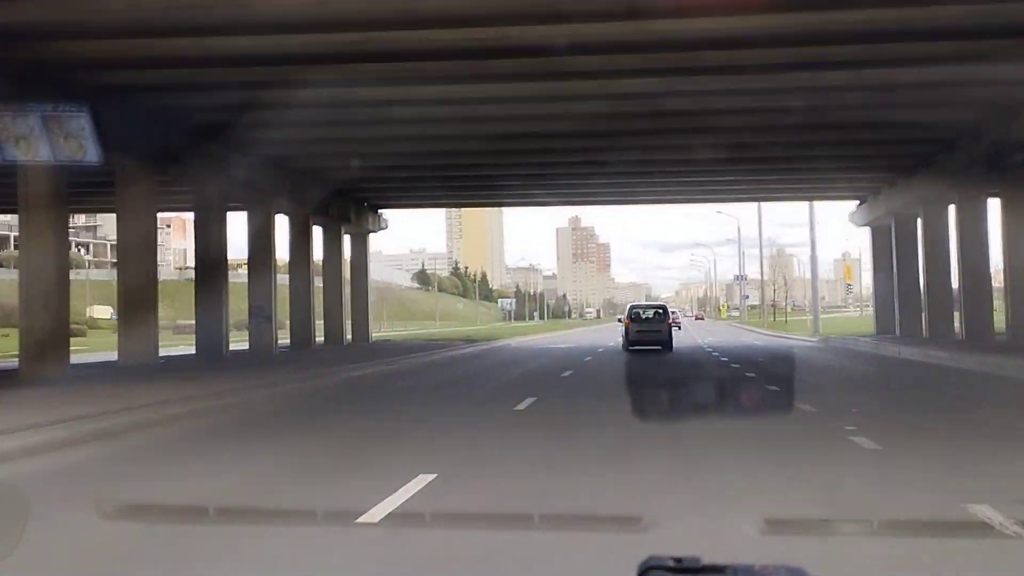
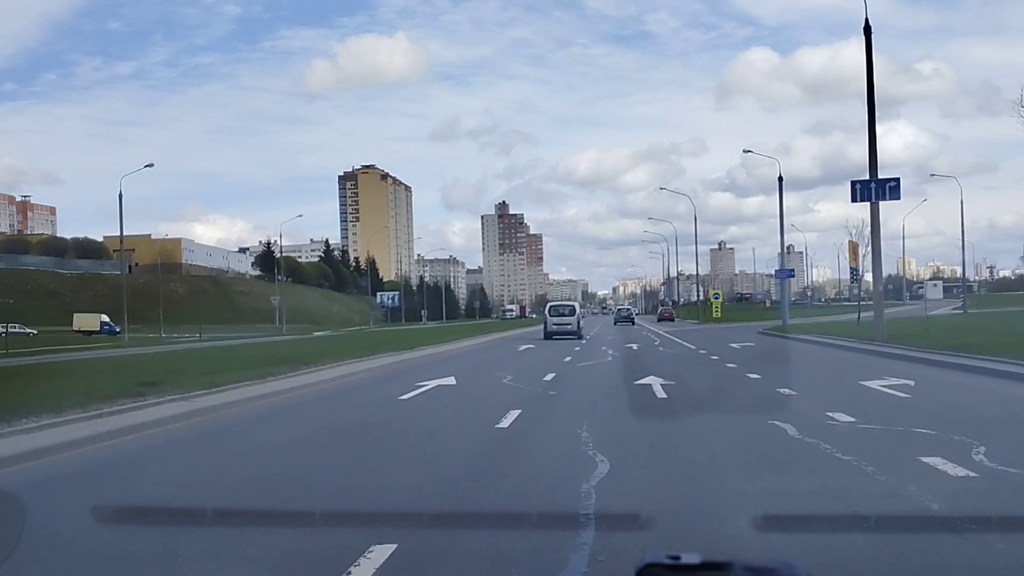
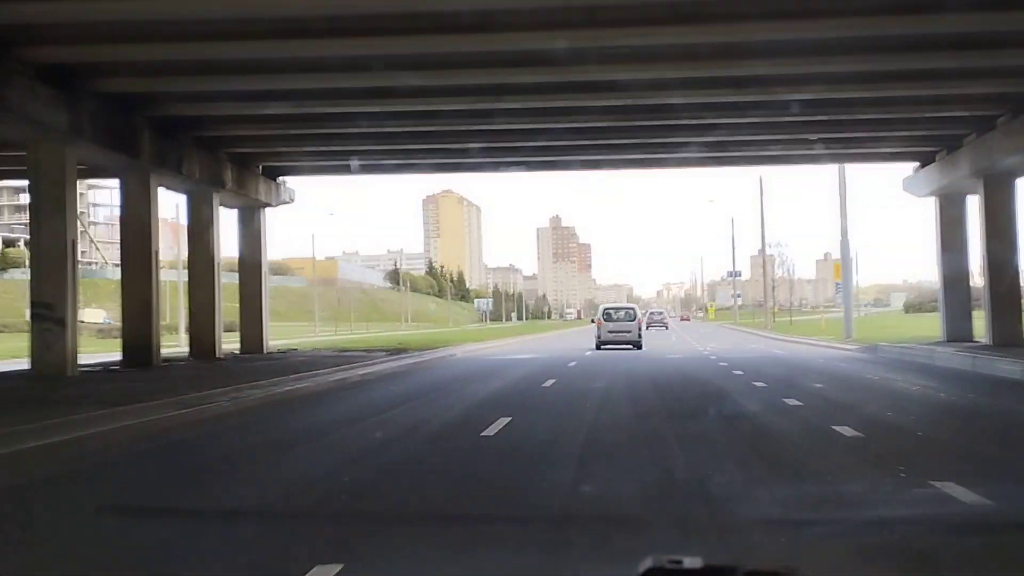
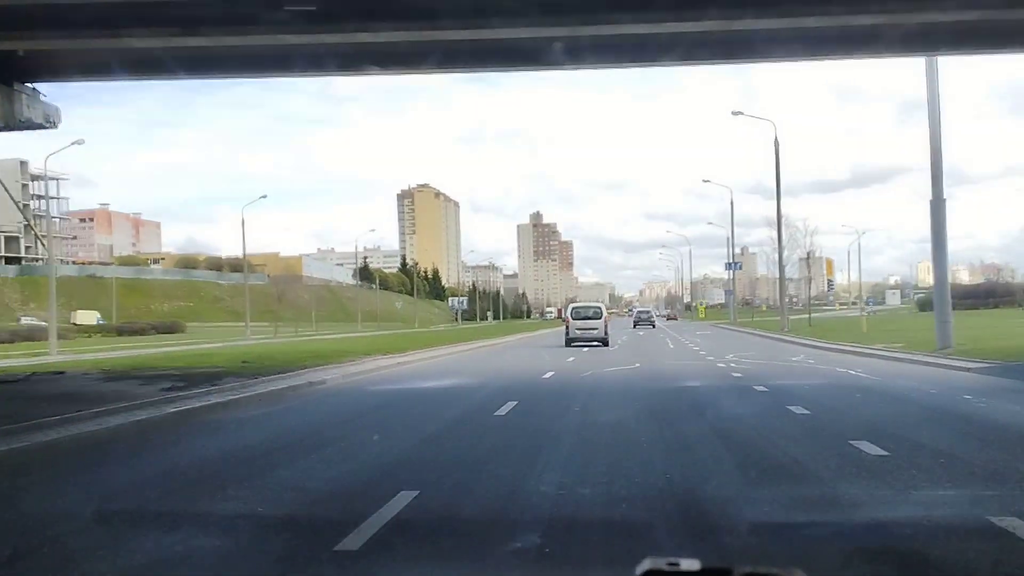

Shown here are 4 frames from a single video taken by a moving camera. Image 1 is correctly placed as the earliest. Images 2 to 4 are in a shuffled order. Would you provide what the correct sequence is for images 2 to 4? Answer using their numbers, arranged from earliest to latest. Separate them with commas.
3, 4, 2
